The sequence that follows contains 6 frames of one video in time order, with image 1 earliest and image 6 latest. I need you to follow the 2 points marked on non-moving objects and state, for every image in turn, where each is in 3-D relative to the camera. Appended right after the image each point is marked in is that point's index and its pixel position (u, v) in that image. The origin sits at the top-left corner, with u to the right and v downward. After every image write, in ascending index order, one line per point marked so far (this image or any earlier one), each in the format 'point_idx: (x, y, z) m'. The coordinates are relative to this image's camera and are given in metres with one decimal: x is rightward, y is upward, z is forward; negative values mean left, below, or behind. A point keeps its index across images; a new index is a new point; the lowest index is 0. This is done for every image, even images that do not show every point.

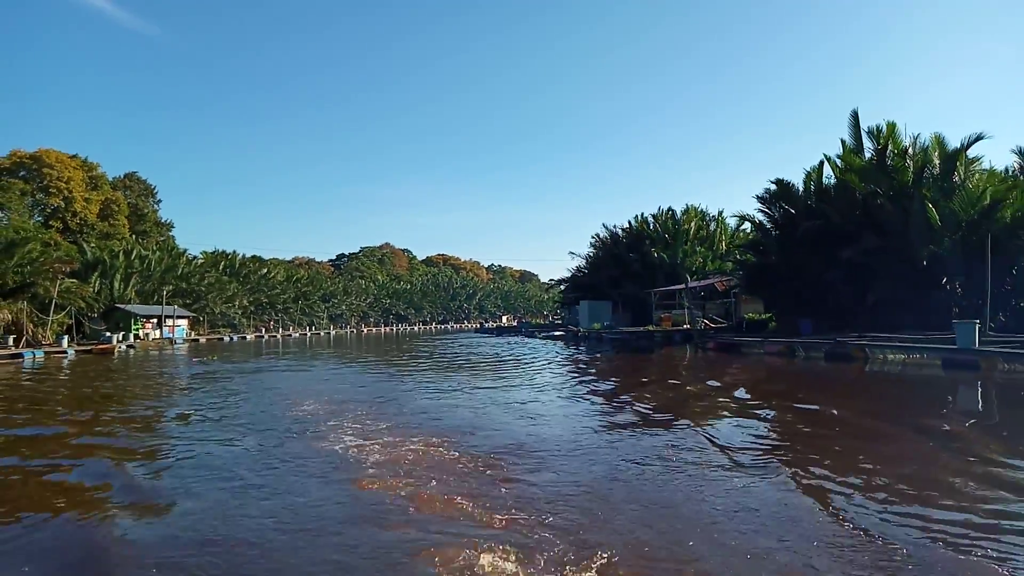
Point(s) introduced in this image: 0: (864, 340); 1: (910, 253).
0: (+5.8, -0.9, +12.5) m
1: (+9.3, +0.8, +17.3) m
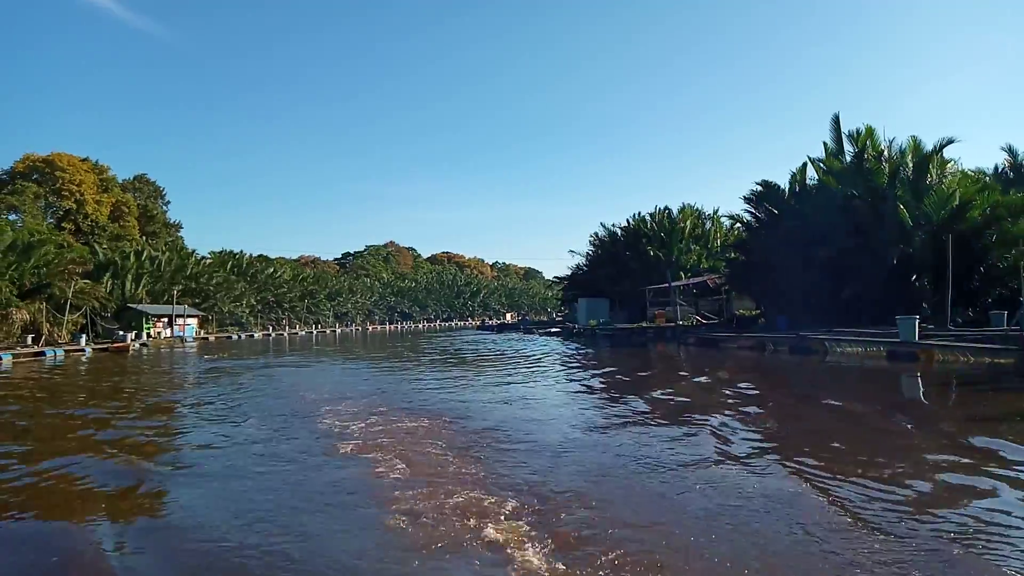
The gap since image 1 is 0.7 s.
0: (+5.6, -0.9, +13.4) m
1: (+9.1, +0.9, +18.2) m
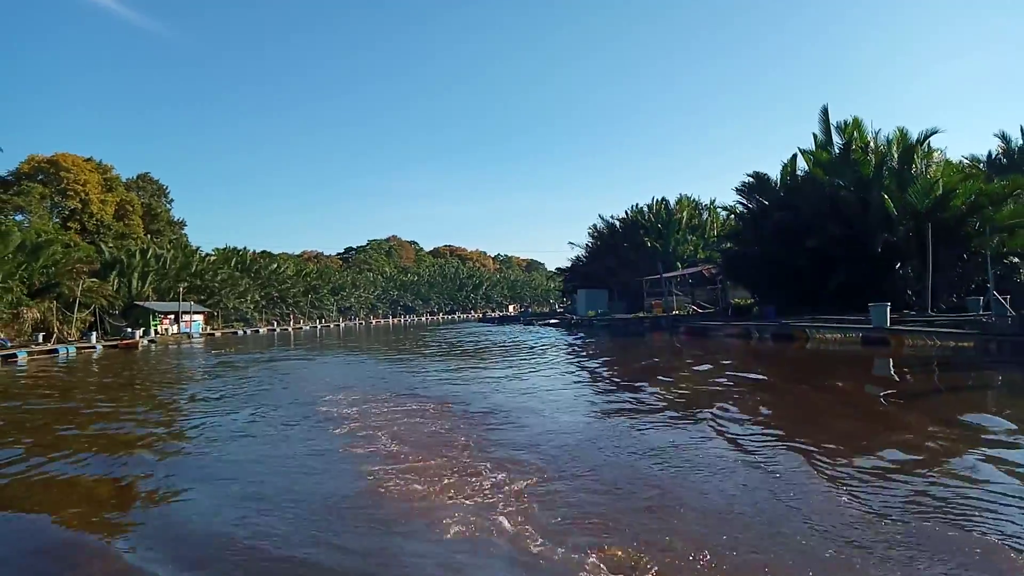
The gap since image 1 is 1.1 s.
0: (+5.5, -0.6, +13.9) m
1: (+9.0, +1.2, +18.7) m
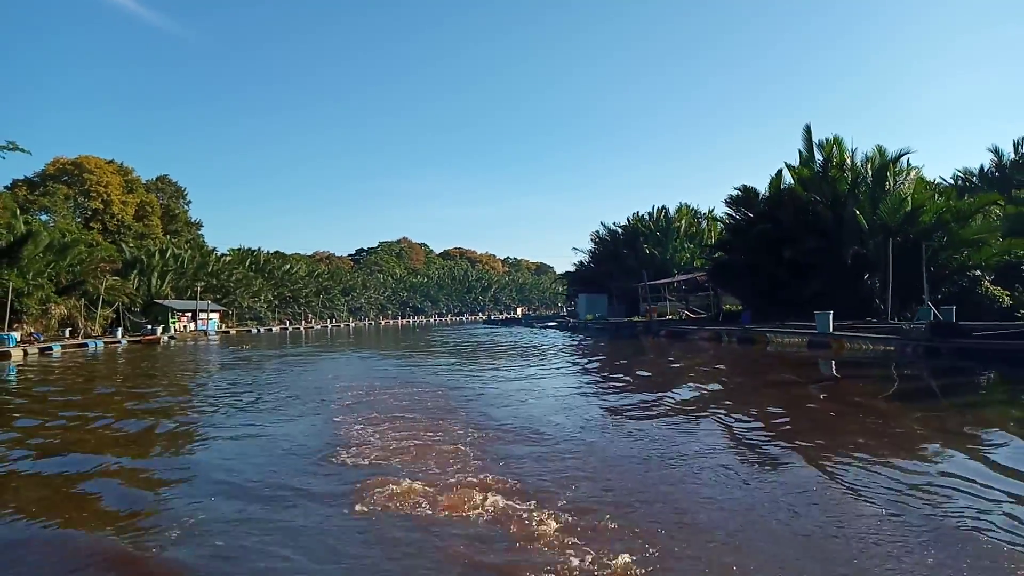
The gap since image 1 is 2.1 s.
0: (+5.3, -0.8, +15.3) m
1: (+8.9, +1.0, +20.0) m
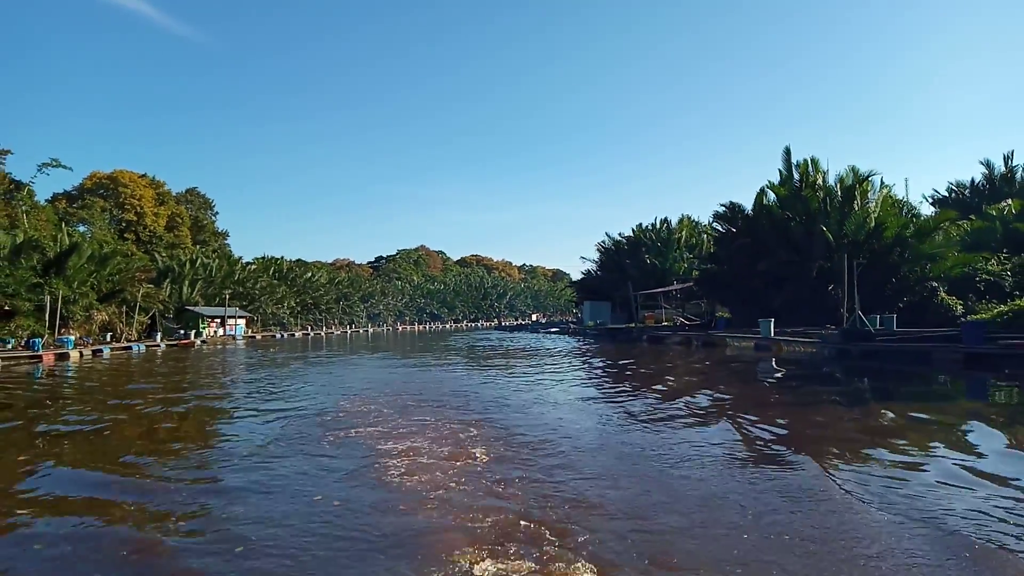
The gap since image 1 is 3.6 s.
0: (+5.2, -1.1, +17.3) m
1: (+8.9, +0.7, +22.0) m
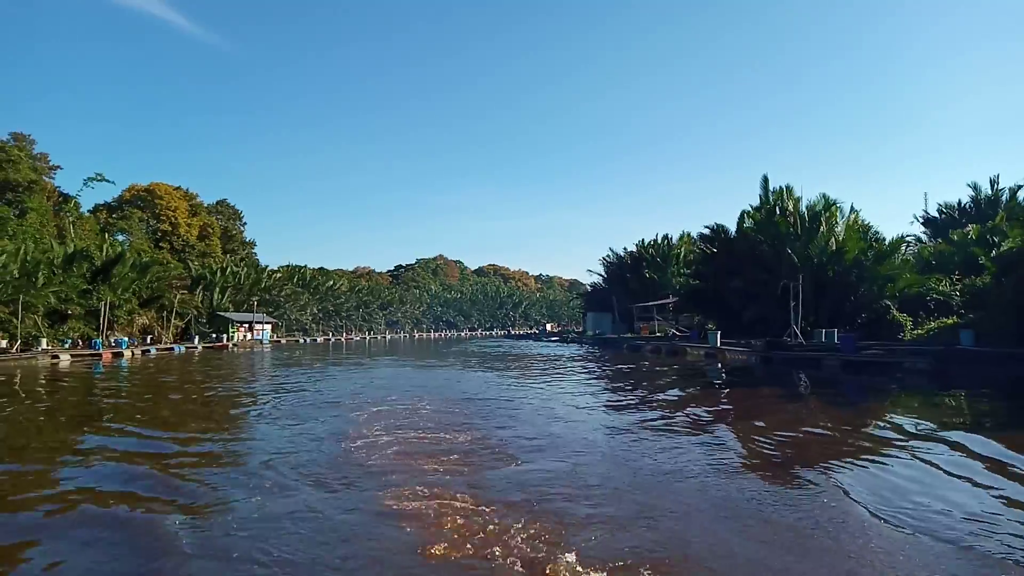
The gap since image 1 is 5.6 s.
0: (+5.0, -1.5, +19.9) m
1: (+8.9, +0.2, +24.4) m
